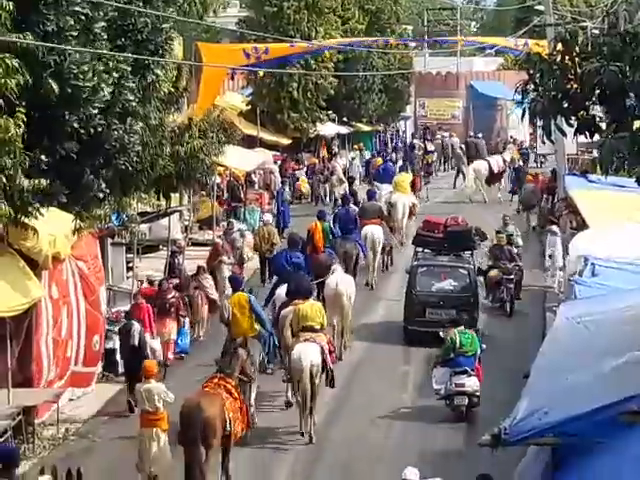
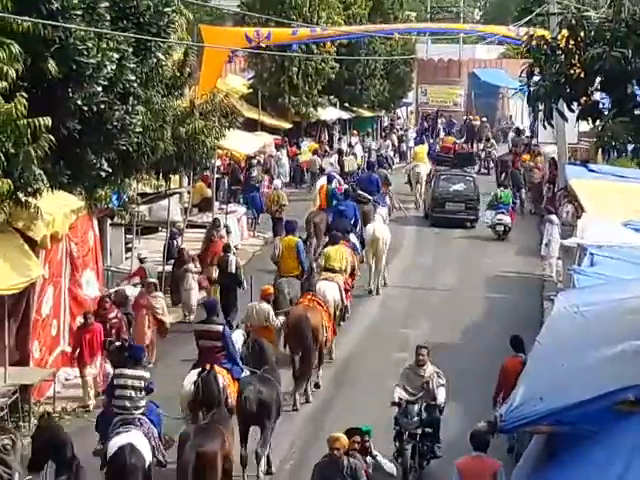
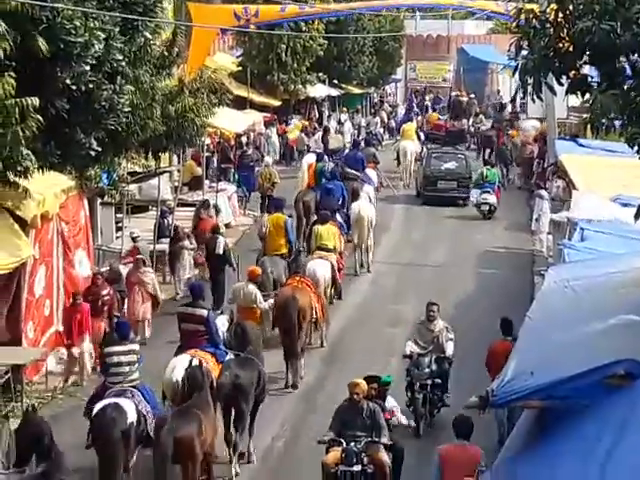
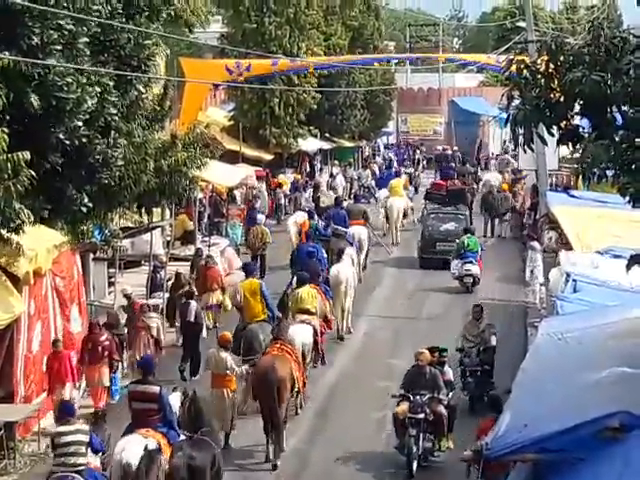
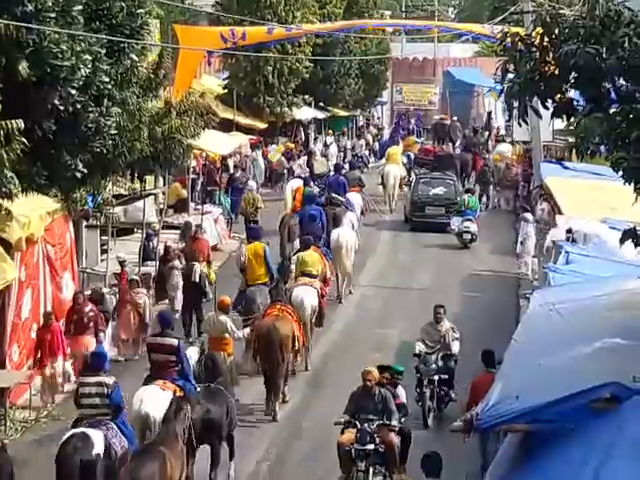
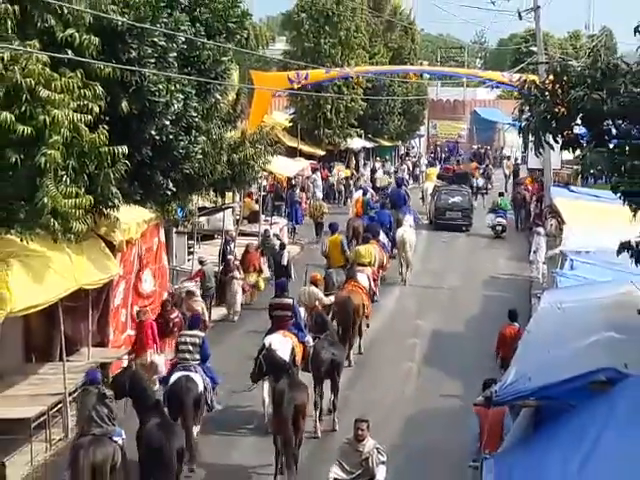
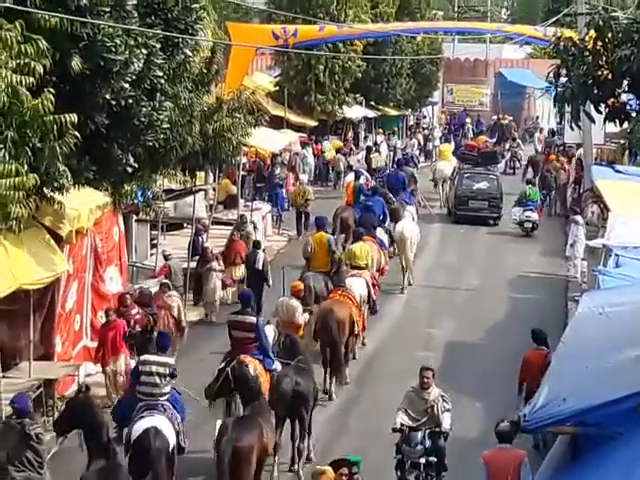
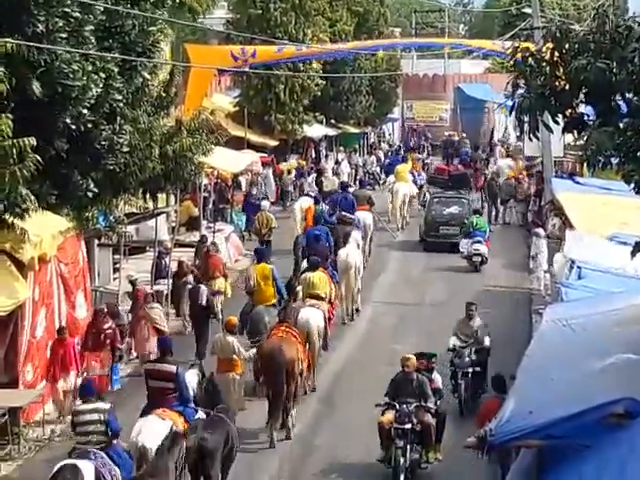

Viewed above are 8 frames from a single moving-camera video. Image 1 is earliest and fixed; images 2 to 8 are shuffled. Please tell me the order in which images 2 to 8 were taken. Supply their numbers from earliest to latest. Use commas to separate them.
4, 8, 5, 3, 2, 7, 6
